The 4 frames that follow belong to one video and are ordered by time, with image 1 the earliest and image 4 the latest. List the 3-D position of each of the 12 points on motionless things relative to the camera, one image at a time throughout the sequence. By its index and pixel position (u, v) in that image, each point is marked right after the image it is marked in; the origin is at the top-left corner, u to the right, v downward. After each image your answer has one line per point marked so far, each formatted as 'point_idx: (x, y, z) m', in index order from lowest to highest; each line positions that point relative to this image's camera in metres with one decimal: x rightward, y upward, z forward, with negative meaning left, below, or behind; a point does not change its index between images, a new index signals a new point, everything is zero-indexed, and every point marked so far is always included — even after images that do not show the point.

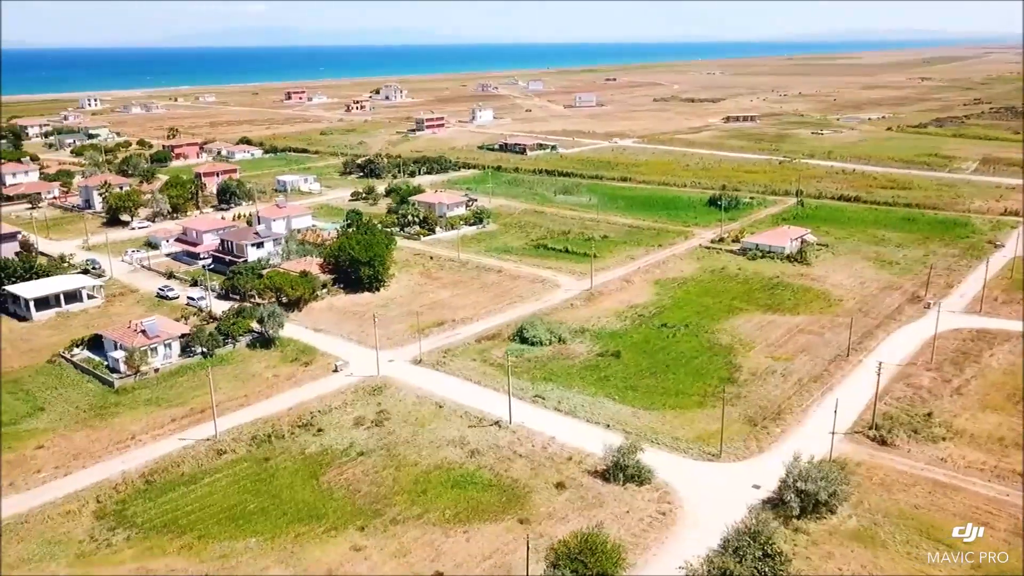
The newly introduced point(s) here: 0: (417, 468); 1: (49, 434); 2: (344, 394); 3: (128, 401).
0: (-1.9, -3.5, +15.9) m
1: (-10.0, -3.2, +17.5) m
2: (-4.0, -2.5, +19.1) m
3: (-9.0, -2.6, +19.1) m
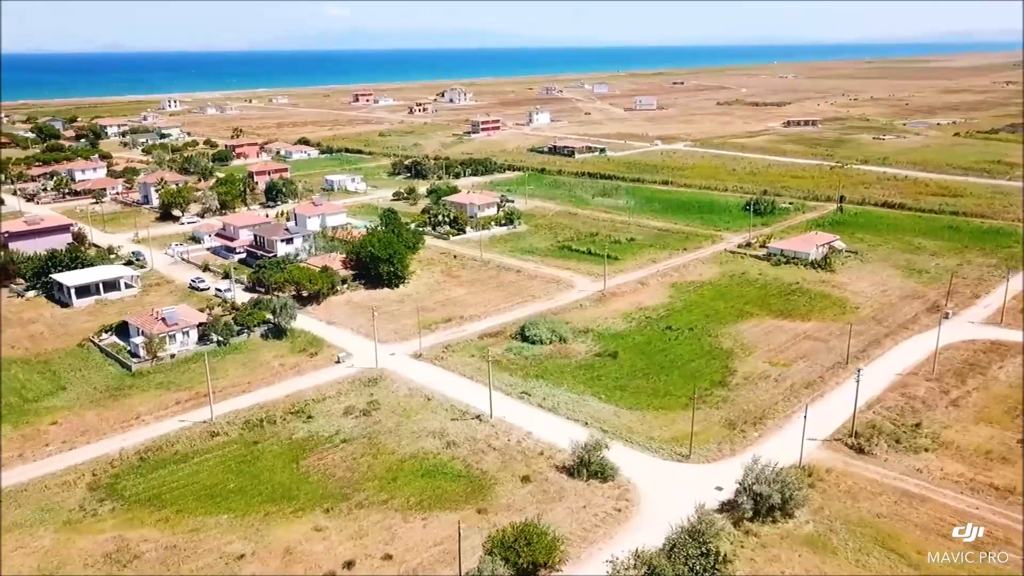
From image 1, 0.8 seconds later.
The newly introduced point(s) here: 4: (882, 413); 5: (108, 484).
0: (-2.4, -3.4, +16.5) m
1: (-10.4, -2.9, +18.8) m
2: (-4.2, -2.3, +19.8) m
3: (-9.3, -2.4, +20.3) m
4: (+8.0, -2.7, +17.4) m
5: (-7.8, -3.8, +15.7) m
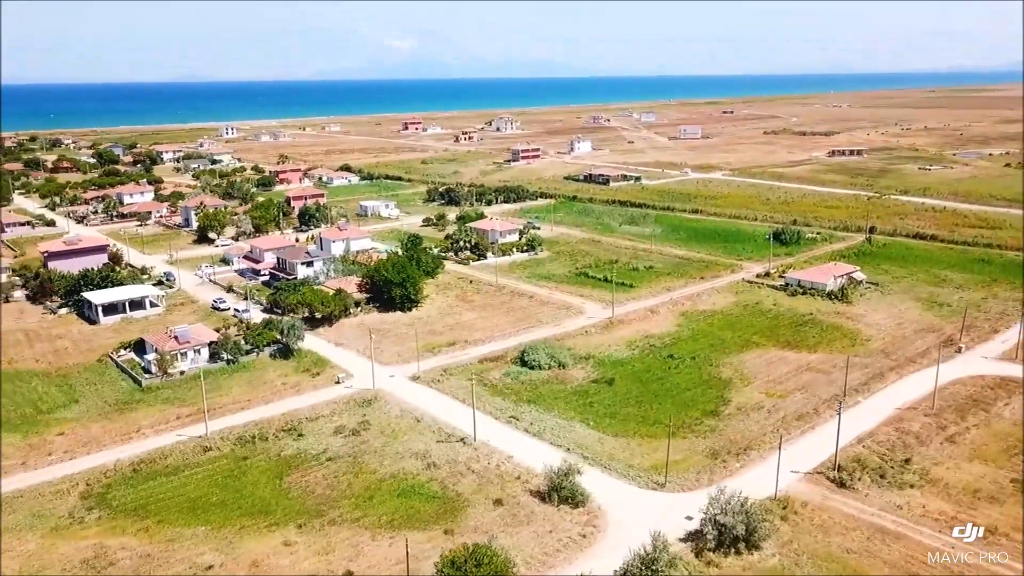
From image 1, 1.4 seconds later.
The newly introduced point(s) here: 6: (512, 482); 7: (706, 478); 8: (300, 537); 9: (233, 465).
0: (-2.9, -3.9, +16.7) m
1: (-10.6, -3.3, +19.6) m
2: (-4.4, -2.9, +20.2) m
3: (-9.4, -2.9, +21.0) m
4: (+7.6, -3.3, +17.1) m
5: (-8.3, -4.1, +16.3) m
6: (0.0, -3.9, +16.1) m
7: (+3.8, -3.7, +15.9) m
8: (-3.8, -4.5, +14.5) m
9: (-6.0, -3.8, +17.4) m
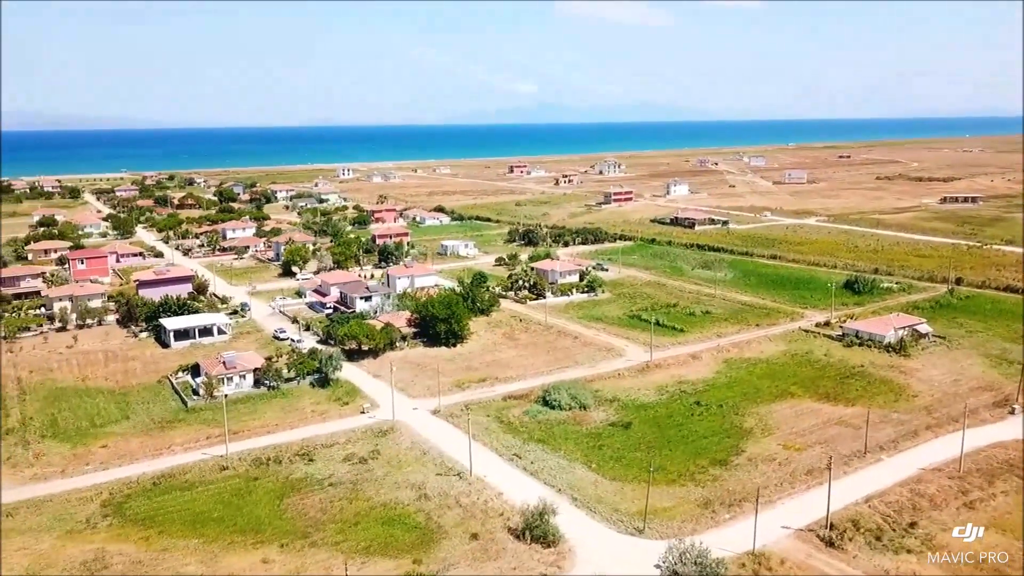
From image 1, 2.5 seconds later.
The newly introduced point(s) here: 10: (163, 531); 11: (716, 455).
0: (-3.1, -4.6, +17.3) m
1: (-10.4, -3.9, +21.3) m
2: (-4.1, -3.7, +21.0) m
3: (-8.9, -3.6, +22.5) m
4: (+7.3, -4.4, +16.1) m
5: (-8.5, -4.6, +17.6) m
6: (-0.4, -4.6, +16.2) m
7: (+3.4, -4.6, +15.5) m
8: (-4.4, -5.0, +15.2) m
9: (-6.1, -4.4, +18.4) m
10: (-7.0, -4.9, +16.3) m
11: (+4.8, -3.9, +19.2) m
